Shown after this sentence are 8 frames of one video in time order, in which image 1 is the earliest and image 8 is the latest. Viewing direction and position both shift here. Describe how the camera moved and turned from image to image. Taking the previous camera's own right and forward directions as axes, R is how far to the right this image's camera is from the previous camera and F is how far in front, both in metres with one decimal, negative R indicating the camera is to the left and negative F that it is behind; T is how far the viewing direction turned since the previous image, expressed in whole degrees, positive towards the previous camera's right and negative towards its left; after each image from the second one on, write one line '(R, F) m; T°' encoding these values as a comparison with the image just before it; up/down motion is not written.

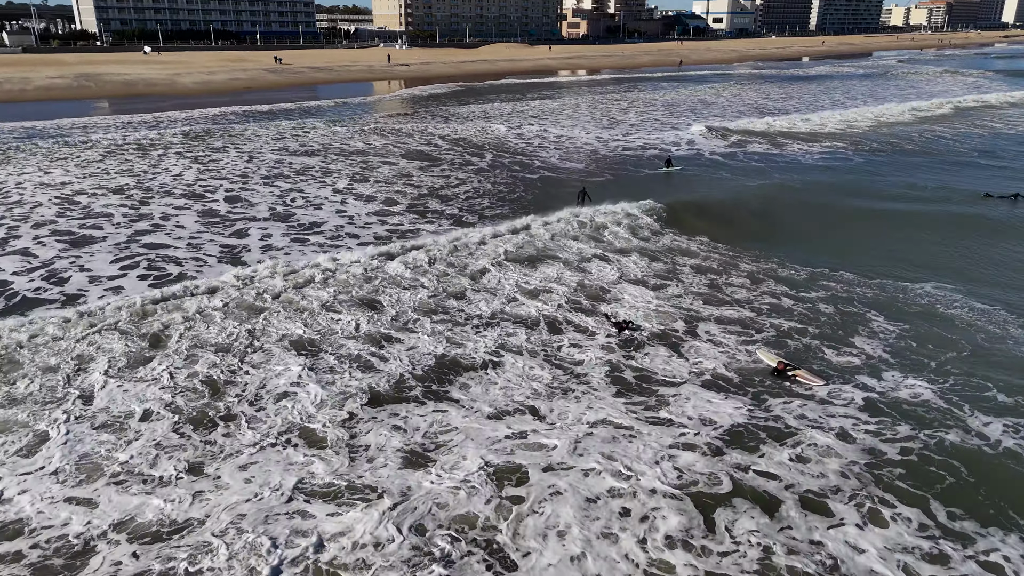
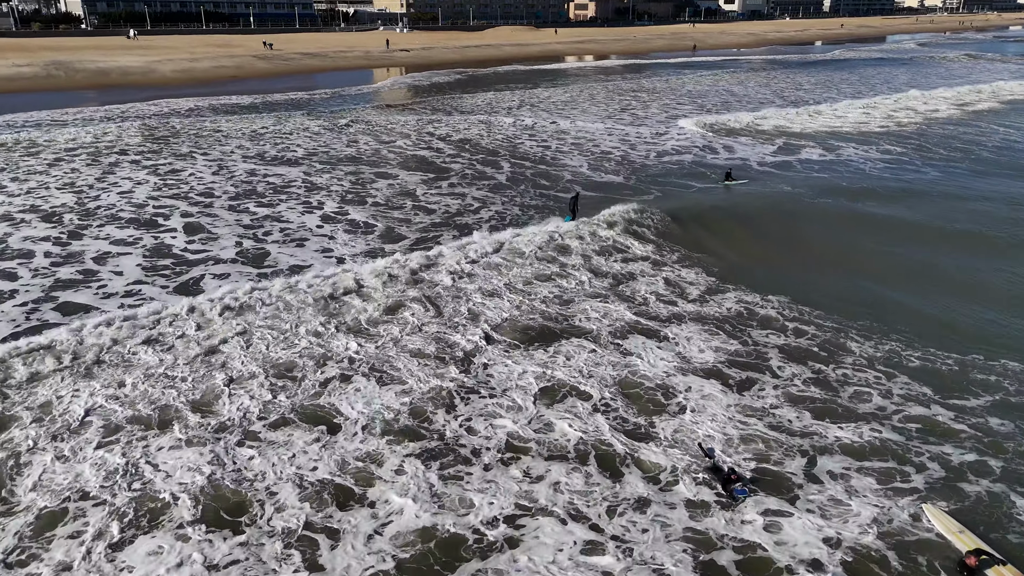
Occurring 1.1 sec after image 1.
(-0.2, +2.0) m; 0°
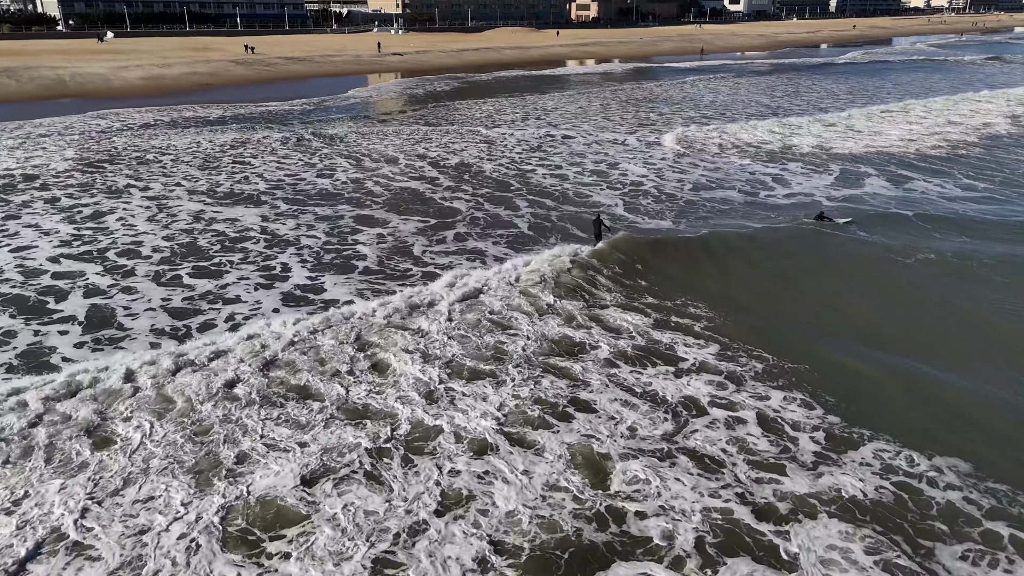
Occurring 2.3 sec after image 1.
(-0.2, +2.4) m; 0°
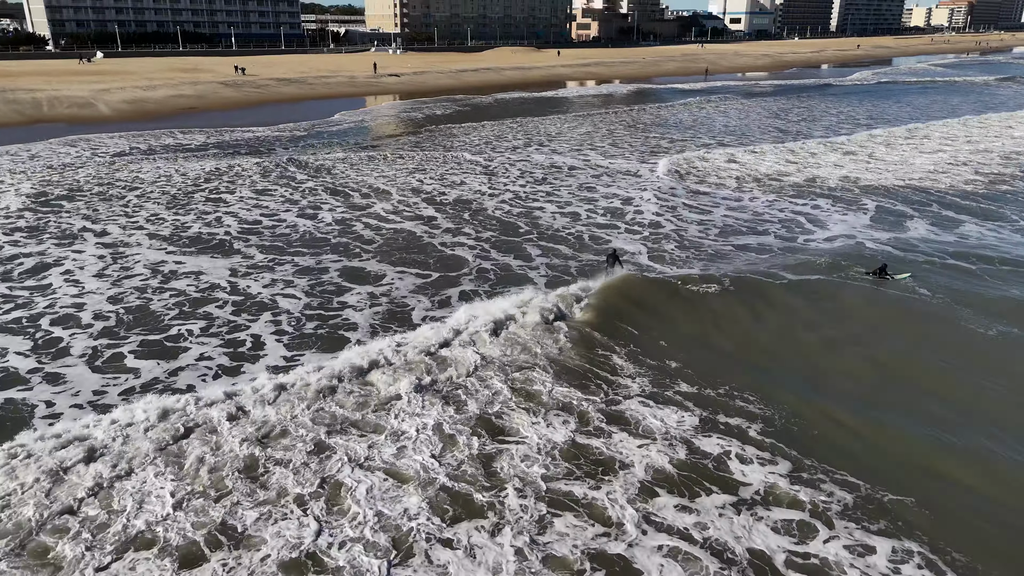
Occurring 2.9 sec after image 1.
(-0.1, +1.3) m; 0°
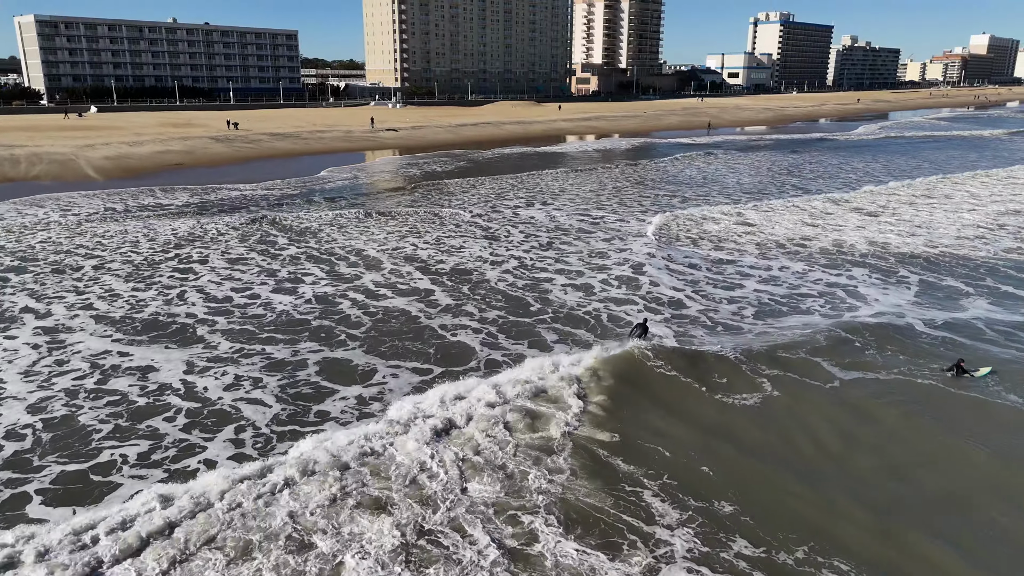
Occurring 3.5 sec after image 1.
(-0.1, +1.3) m; 0°
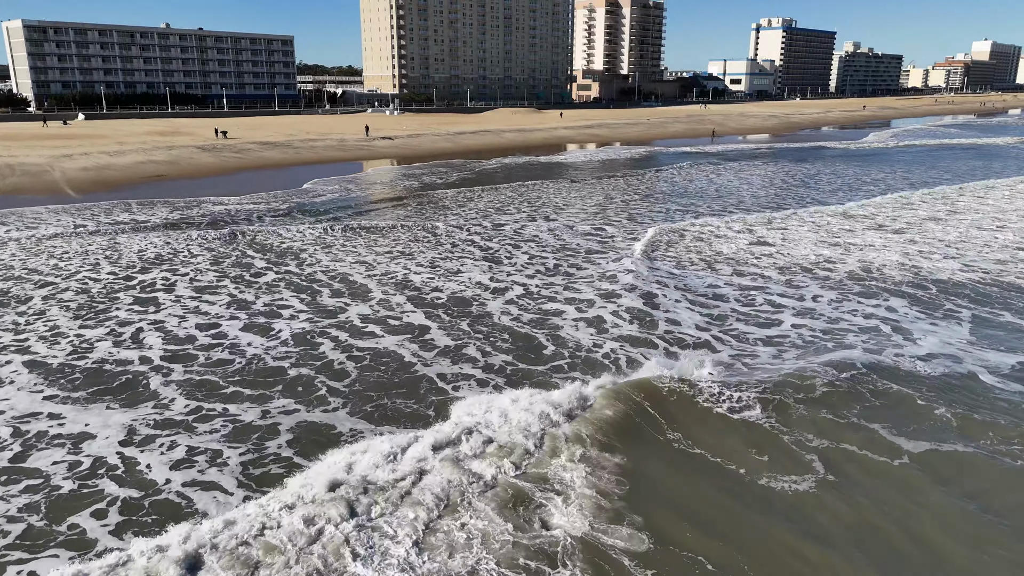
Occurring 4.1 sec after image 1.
(0.0, +1.2) m; 0°
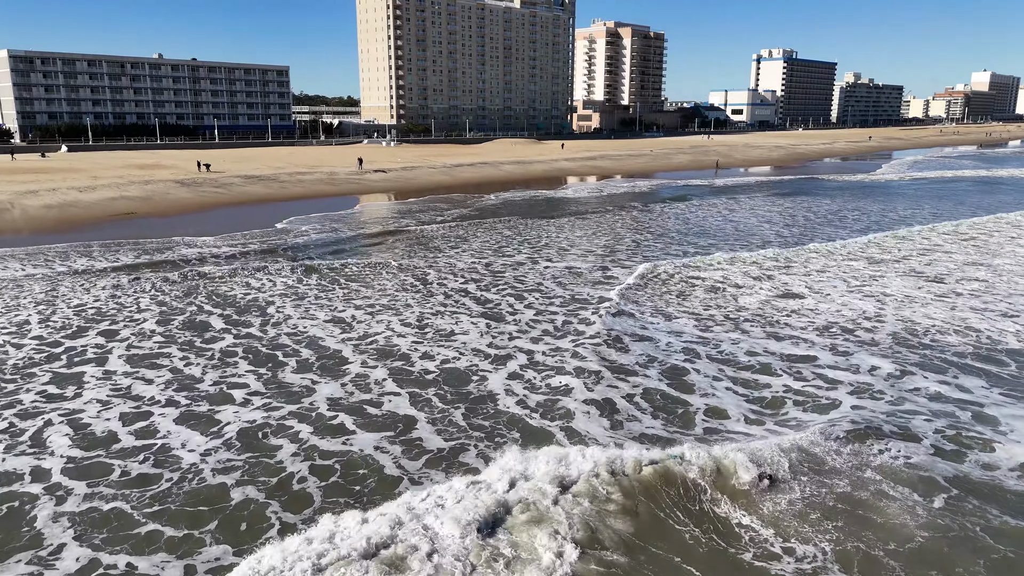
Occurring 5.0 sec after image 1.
(0.0, +1.6) m; 0°
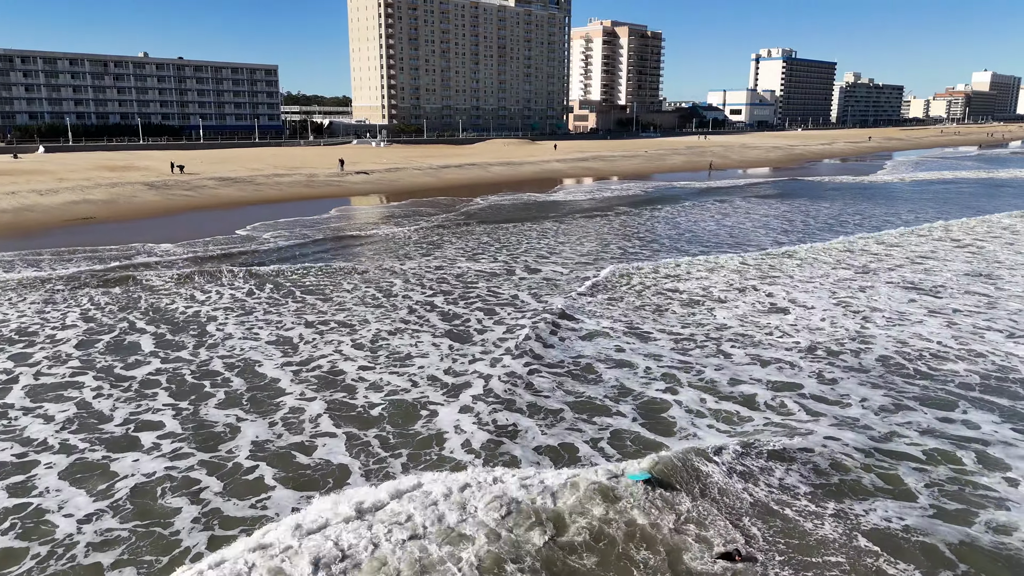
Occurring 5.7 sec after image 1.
(+0.5, +1.0) m; 0°
